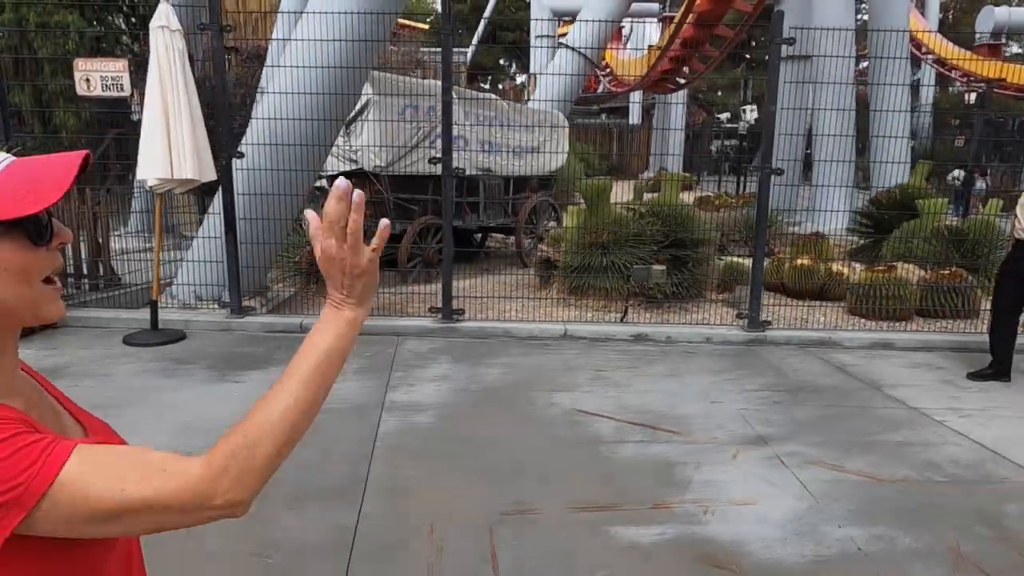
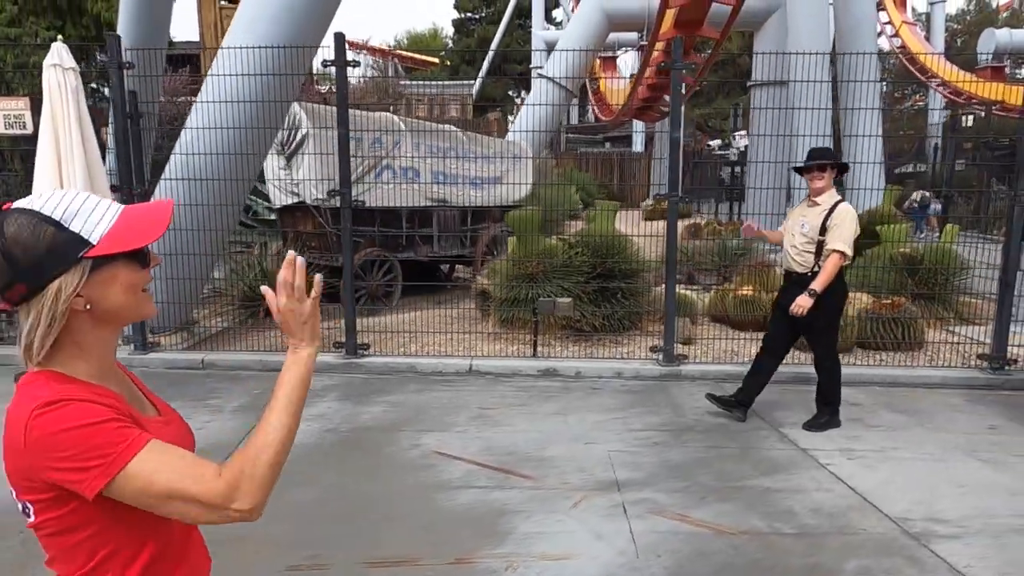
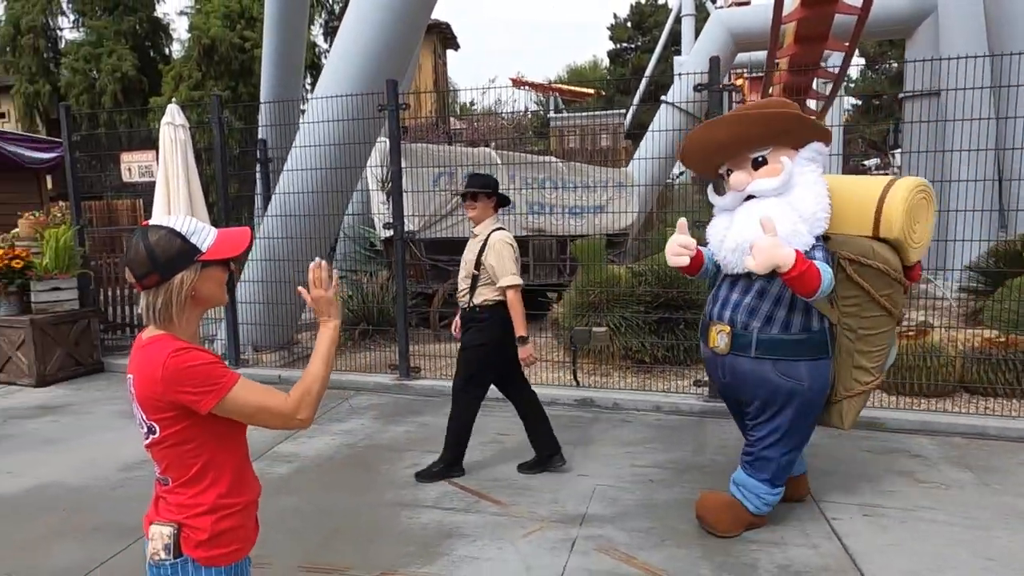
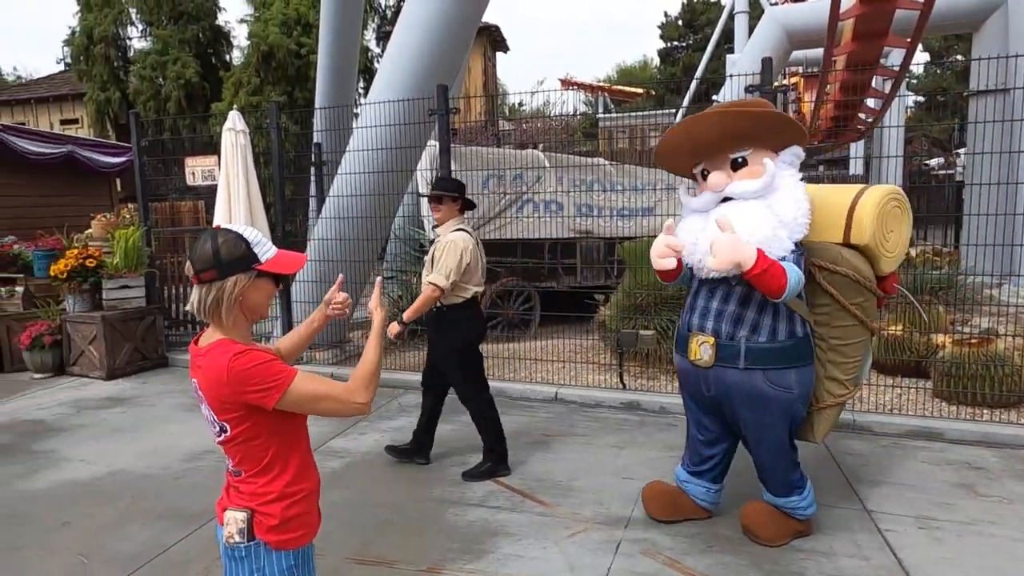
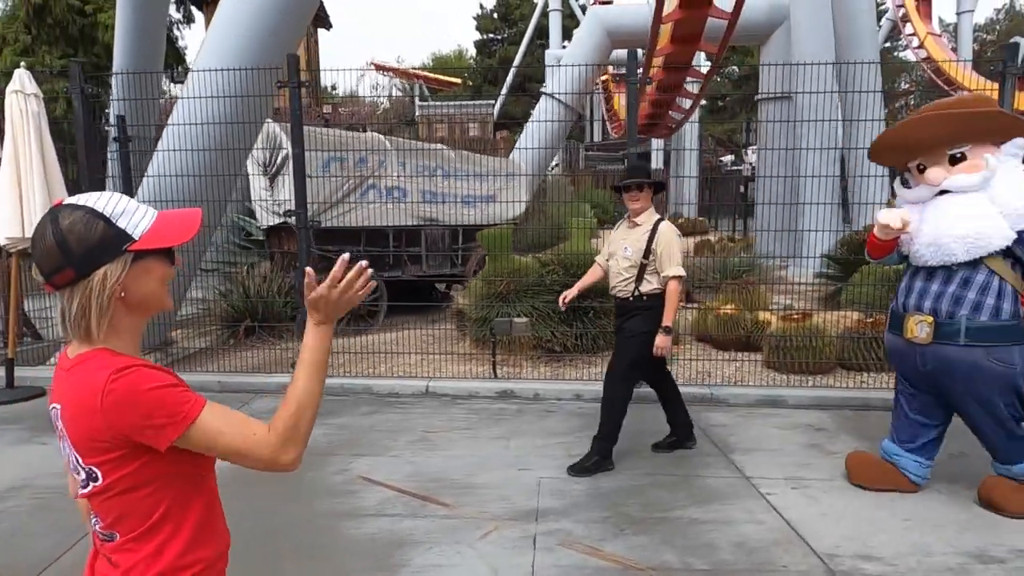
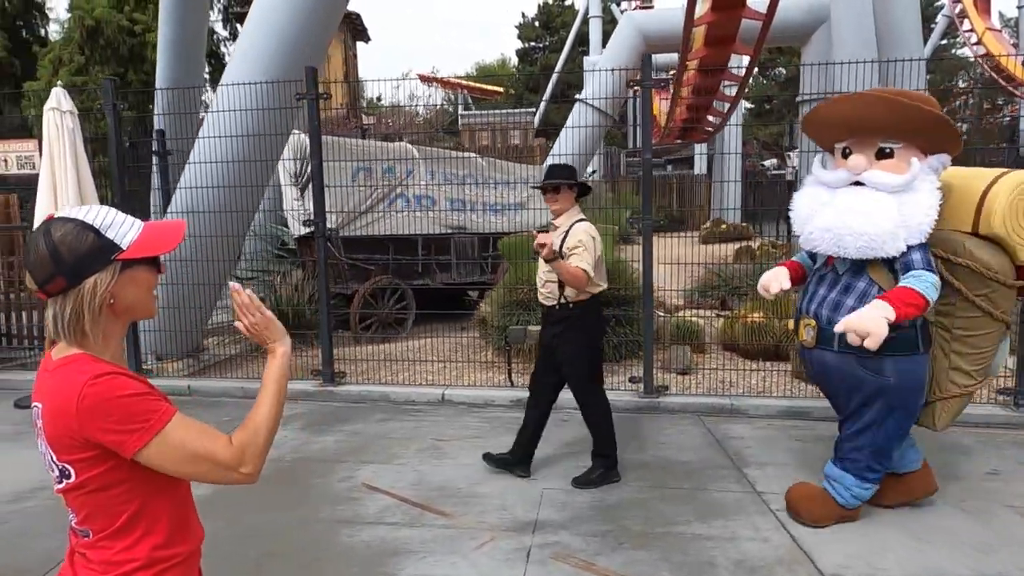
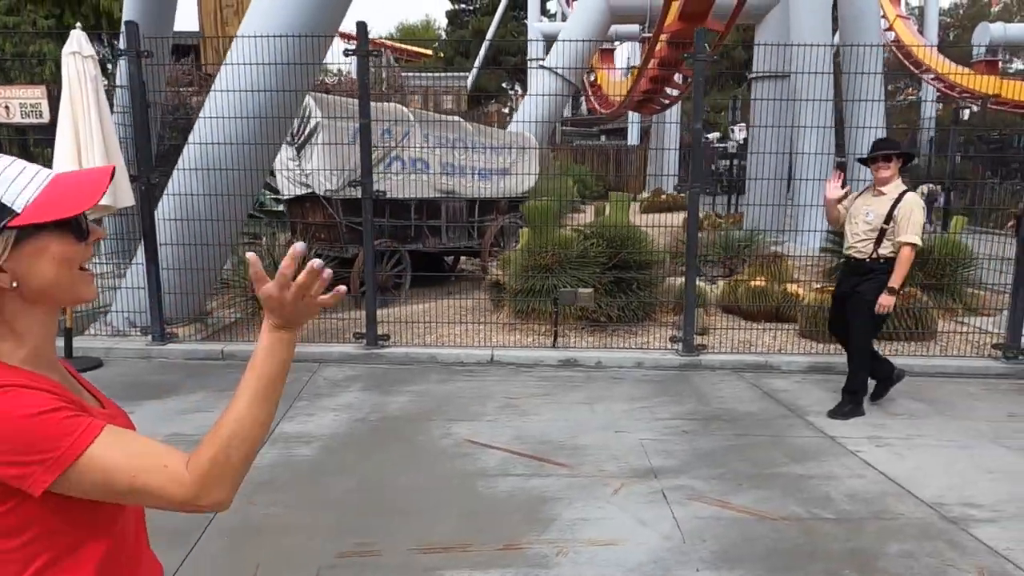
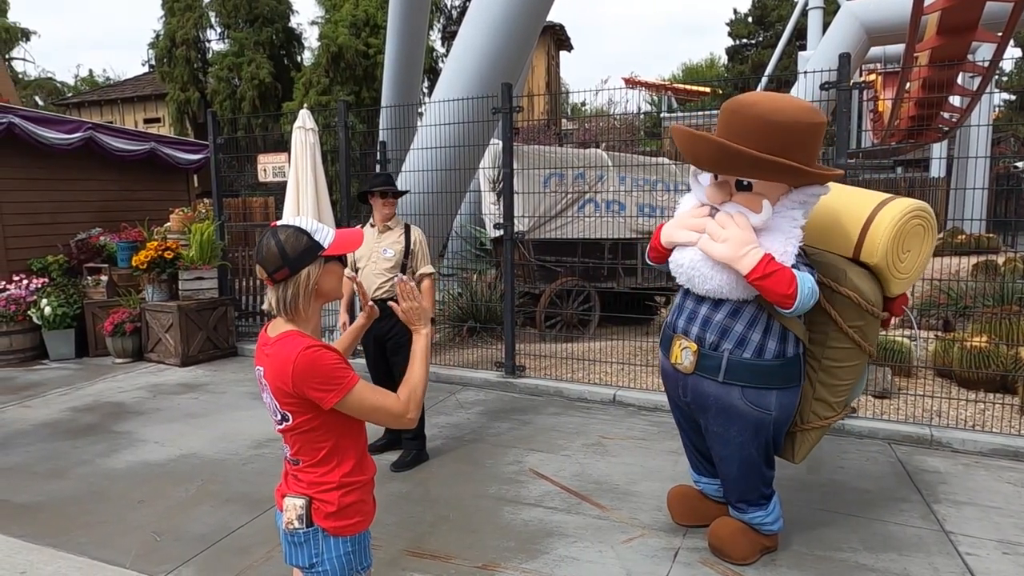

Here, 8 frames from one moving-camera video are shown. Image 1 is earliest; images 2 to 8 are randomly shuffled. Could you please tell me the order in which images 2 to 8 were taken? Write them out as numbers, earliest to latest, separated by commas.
7, 2, 5, 6, 3, 4, 8
